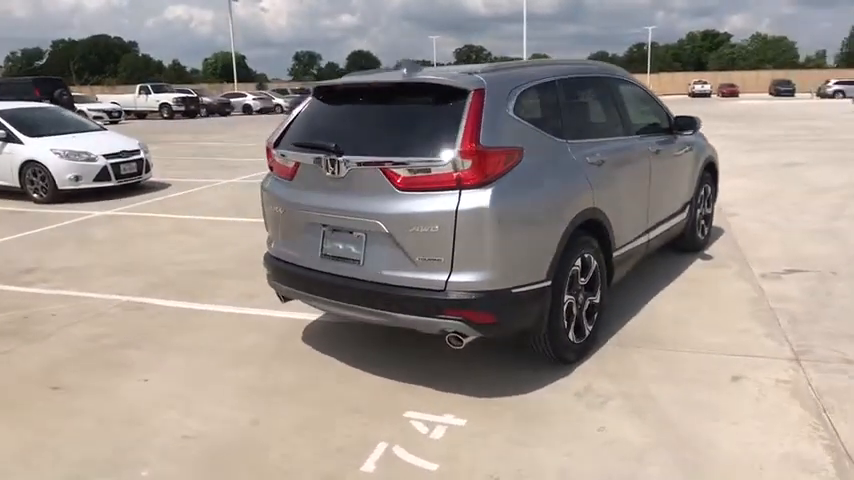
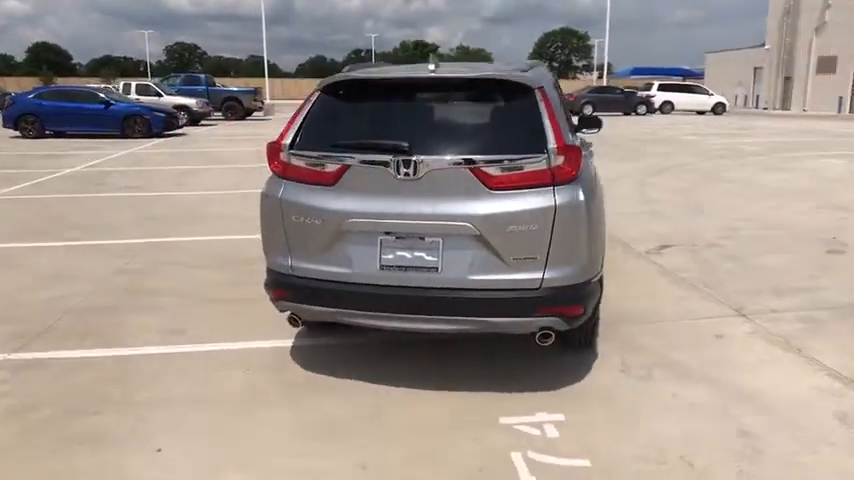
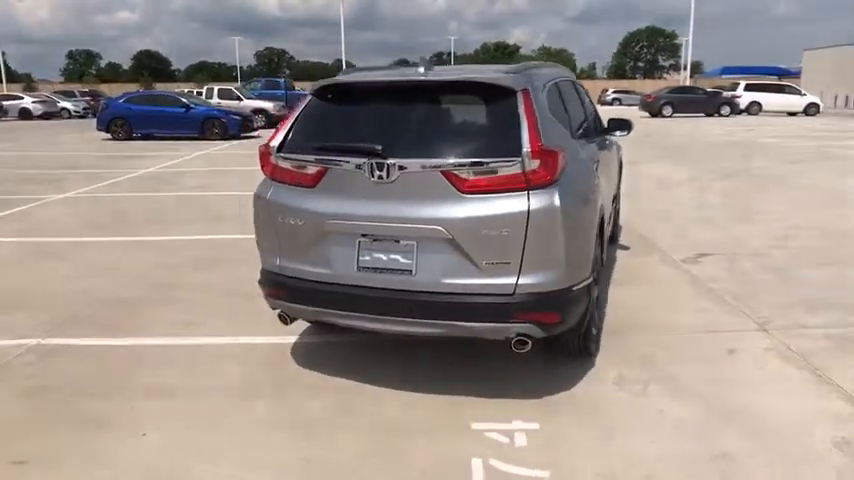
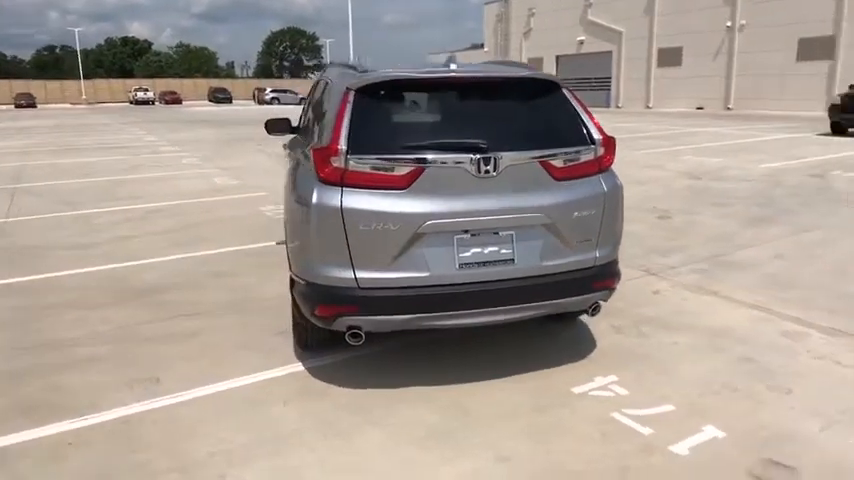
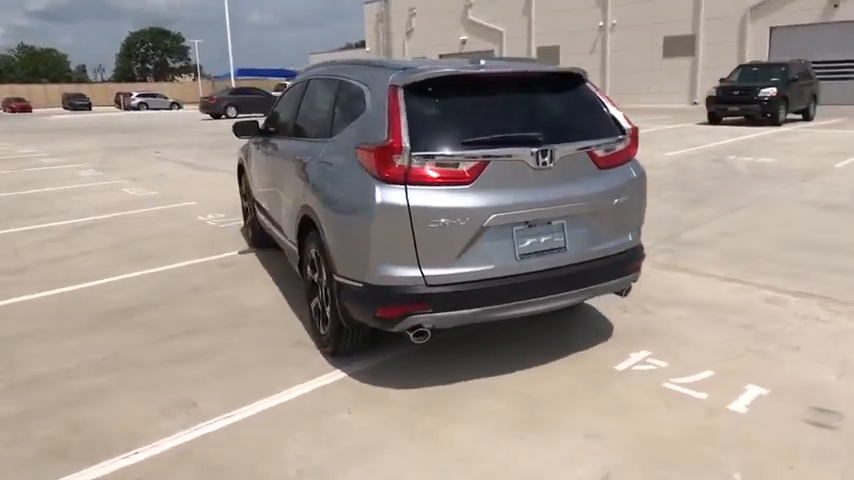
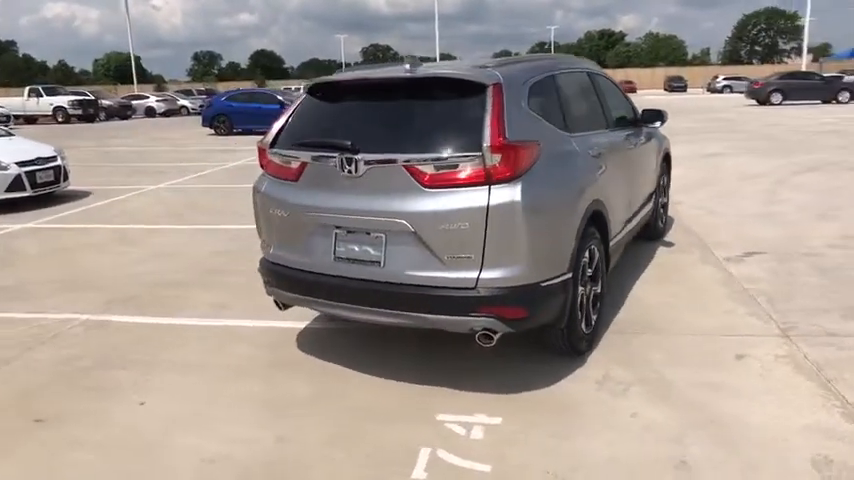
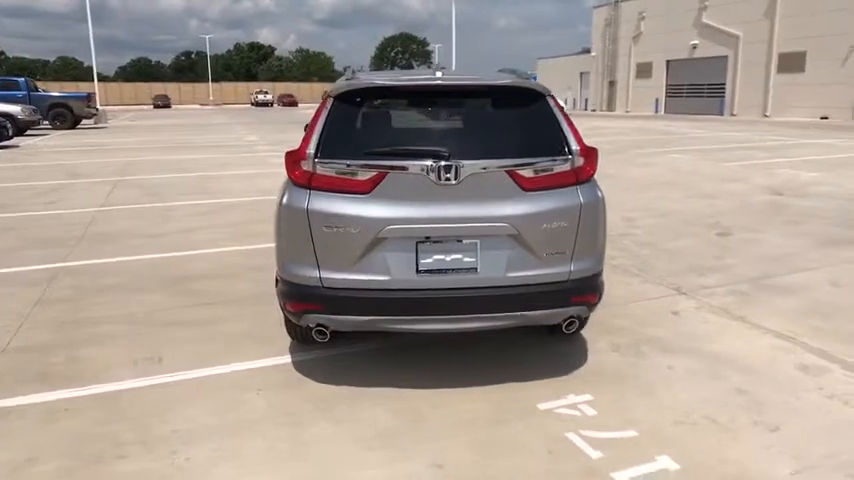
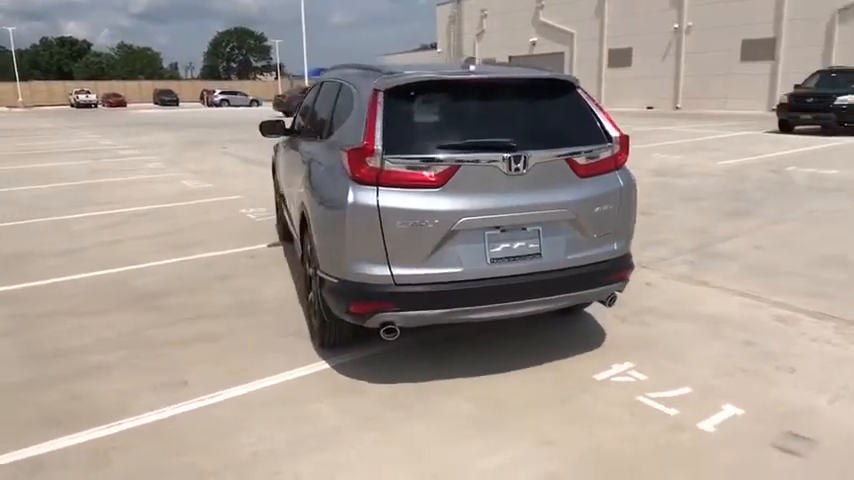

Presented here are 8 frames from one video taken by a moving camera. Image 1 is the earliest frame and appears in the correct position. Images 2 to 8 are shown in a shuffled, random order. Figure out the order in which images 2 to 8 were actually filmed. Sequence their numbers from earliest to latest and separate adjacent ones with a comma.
6, 3, 2, 7, 4, 8, 5
